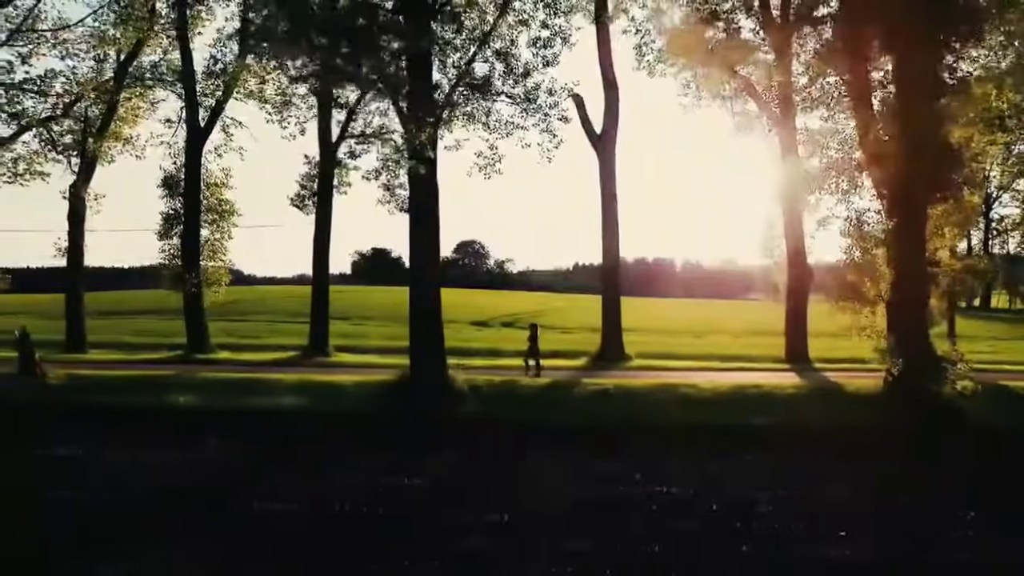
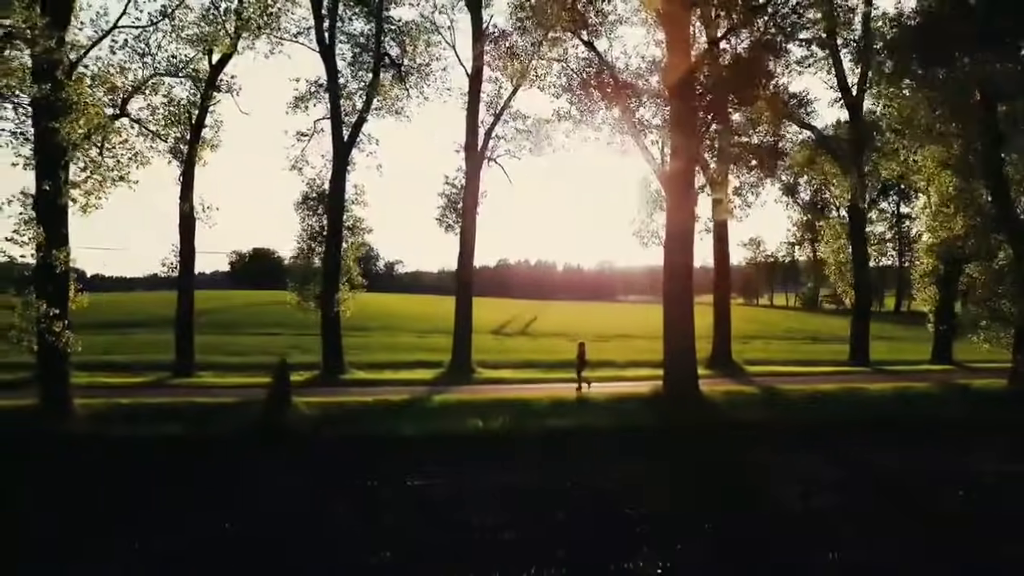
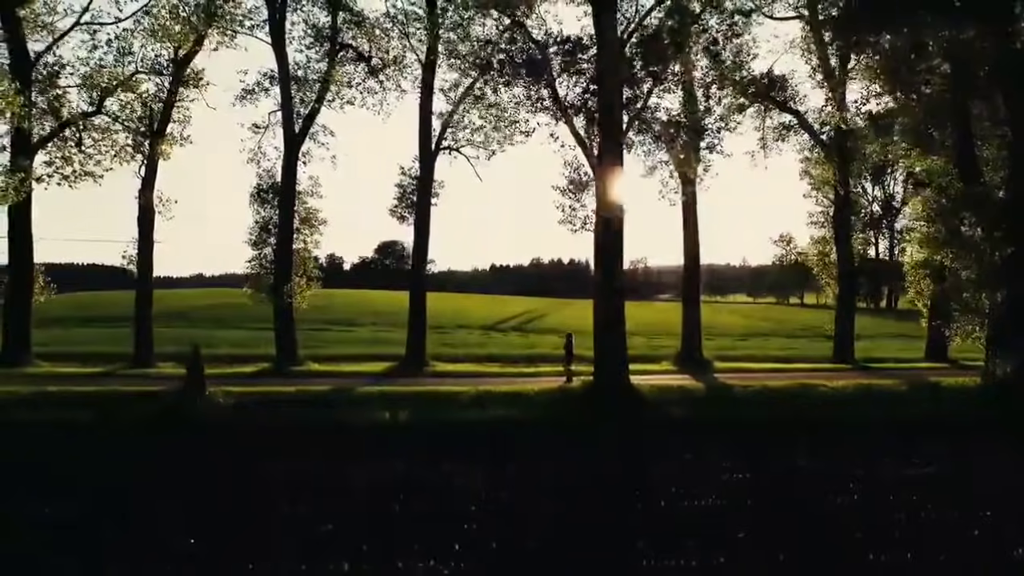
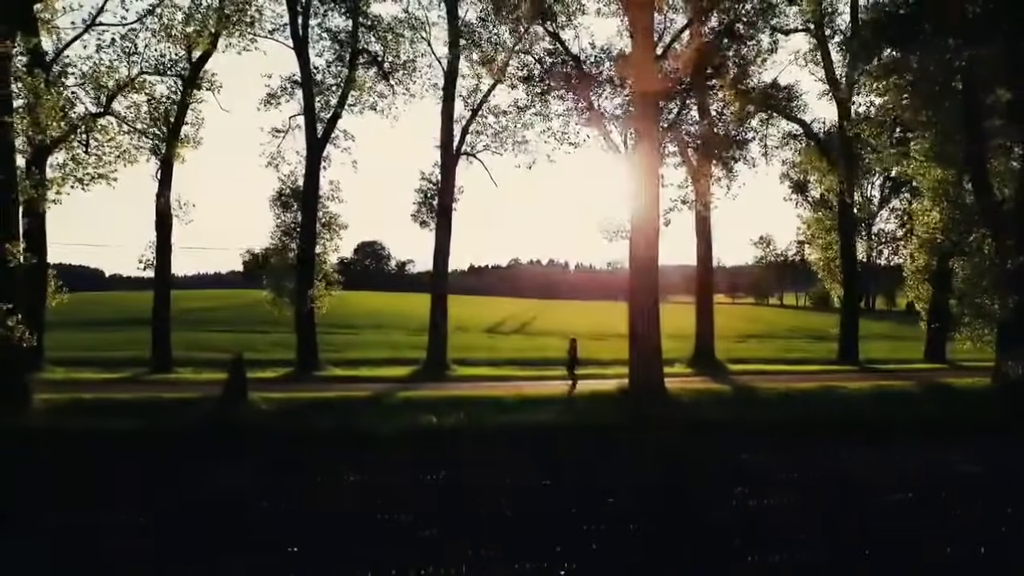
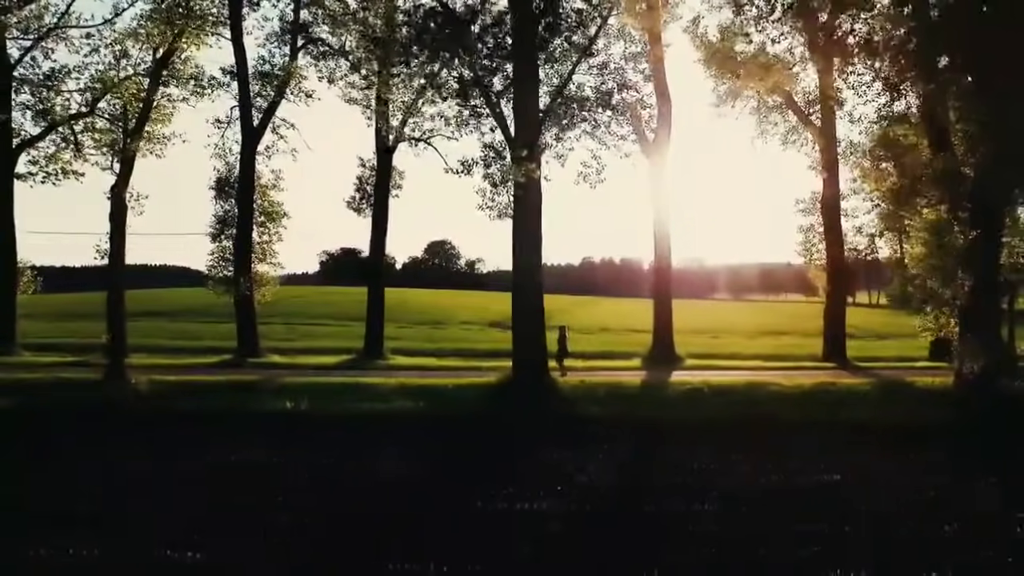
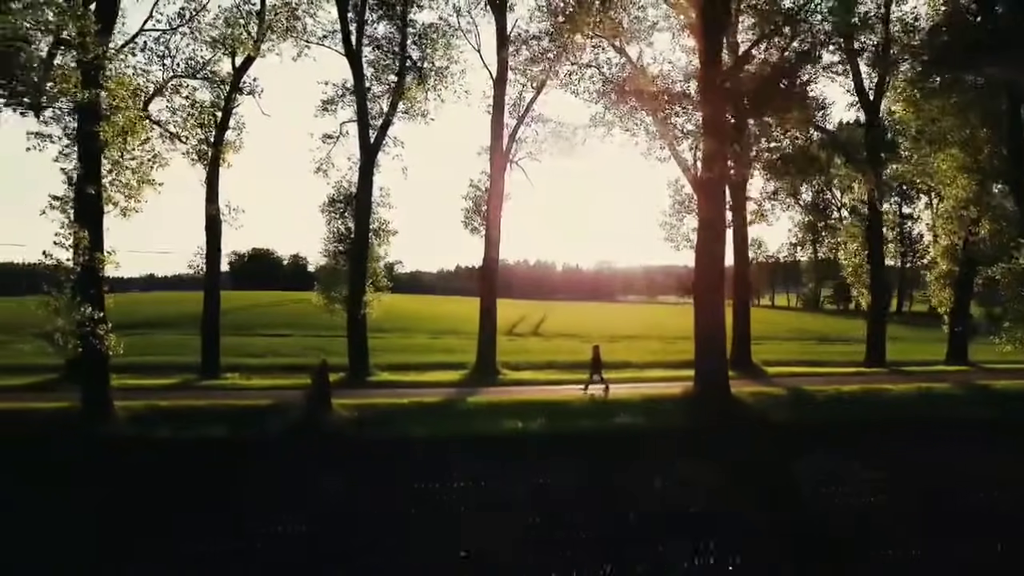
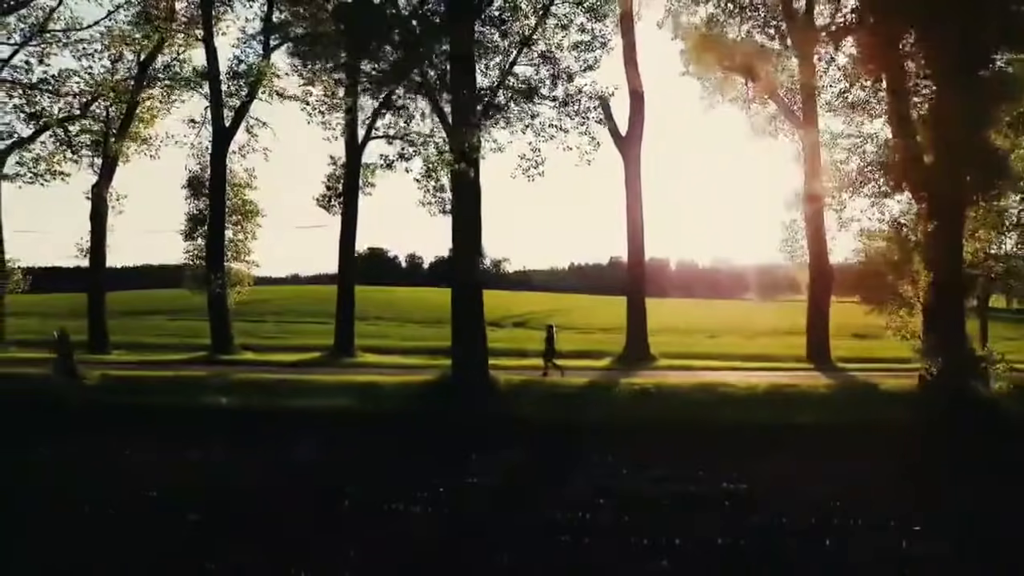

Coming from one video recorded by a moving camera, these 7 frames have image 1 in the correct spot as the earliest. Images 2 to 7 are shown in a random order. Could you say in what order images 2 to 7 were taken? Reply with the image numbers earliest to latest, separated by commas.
7, 5, 3, 4, 2, 6
